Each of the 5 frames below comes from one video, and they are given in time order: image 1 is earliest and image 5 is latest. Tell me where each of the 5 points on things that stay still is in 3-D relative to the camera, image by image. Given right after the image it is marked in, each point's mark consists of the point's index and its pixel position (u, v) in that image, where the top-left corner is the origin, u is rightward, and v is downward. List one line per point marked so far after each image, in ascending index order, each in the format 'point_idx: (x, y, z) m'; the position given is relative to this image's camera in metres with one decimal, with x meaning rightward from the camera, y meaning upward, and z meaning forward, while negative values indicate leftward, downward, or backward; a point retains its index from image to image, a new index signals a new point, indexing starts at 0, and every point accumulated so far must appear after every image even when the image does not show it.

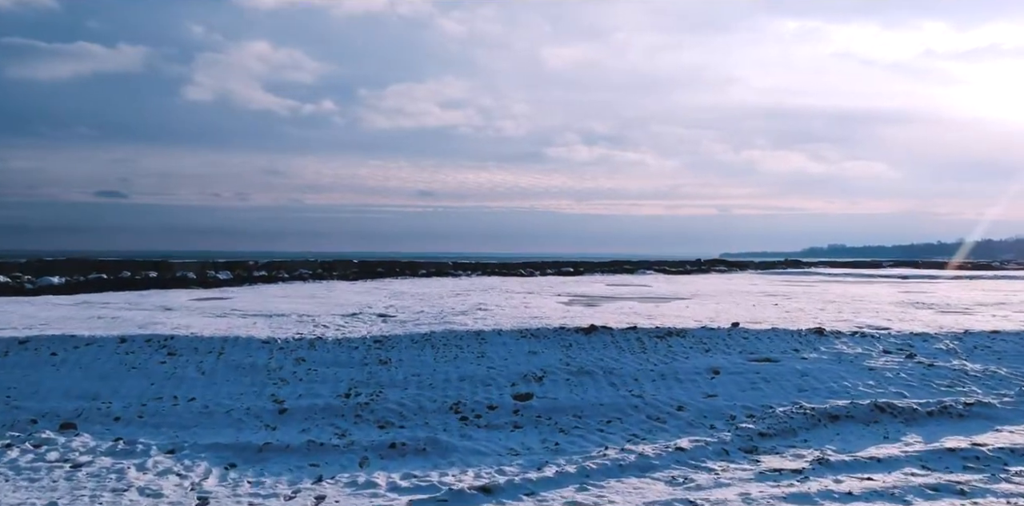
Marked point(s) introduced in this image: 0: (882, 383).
0: (+2.9, -1.0, +6.3) m
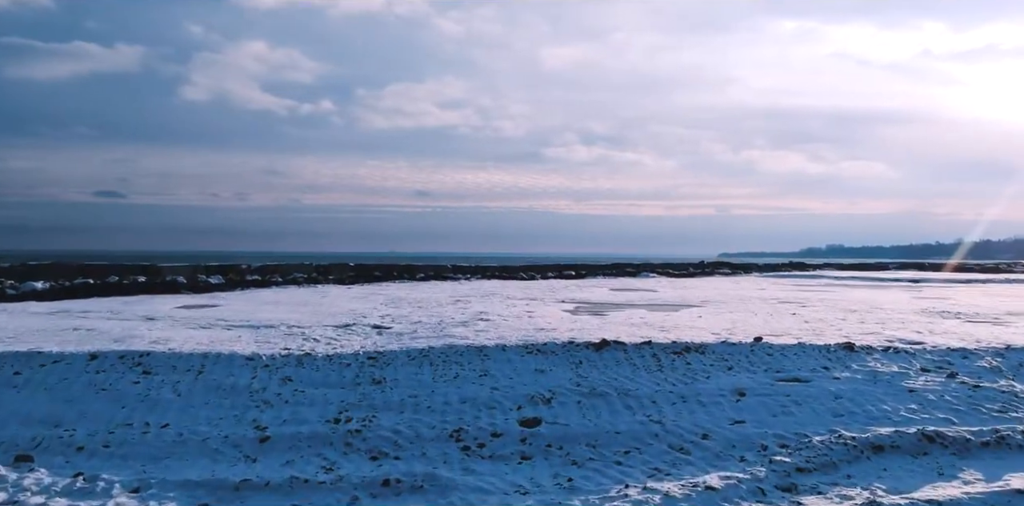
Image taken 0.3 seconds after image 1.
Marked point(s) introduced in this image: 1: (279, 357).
0: (+2.9, -1.1, +5.8) m
1: (-2.0, -0.9, +7.1) m
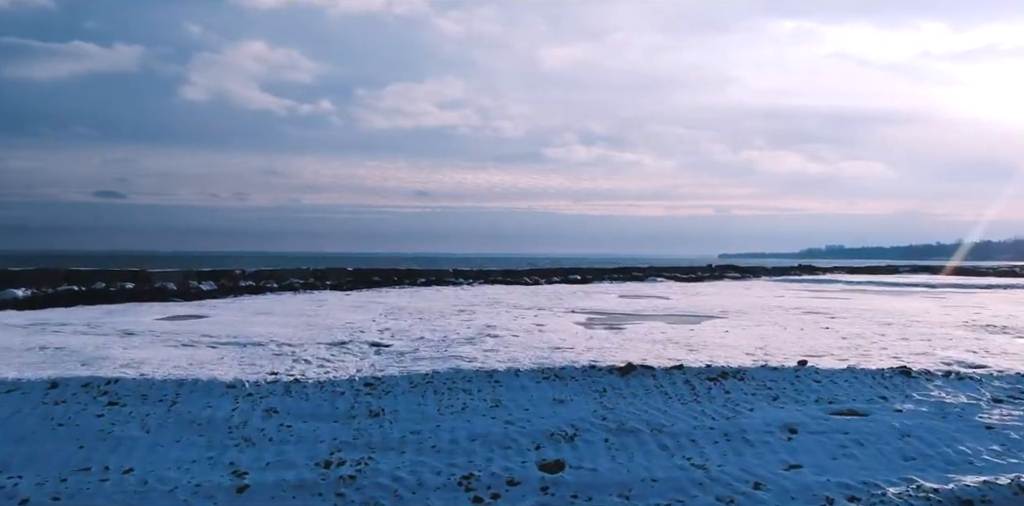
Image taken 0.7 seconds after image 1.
0: (+3.0, -1.2, +5.0) m
1: (-1.9, -1.0, +6.3) m
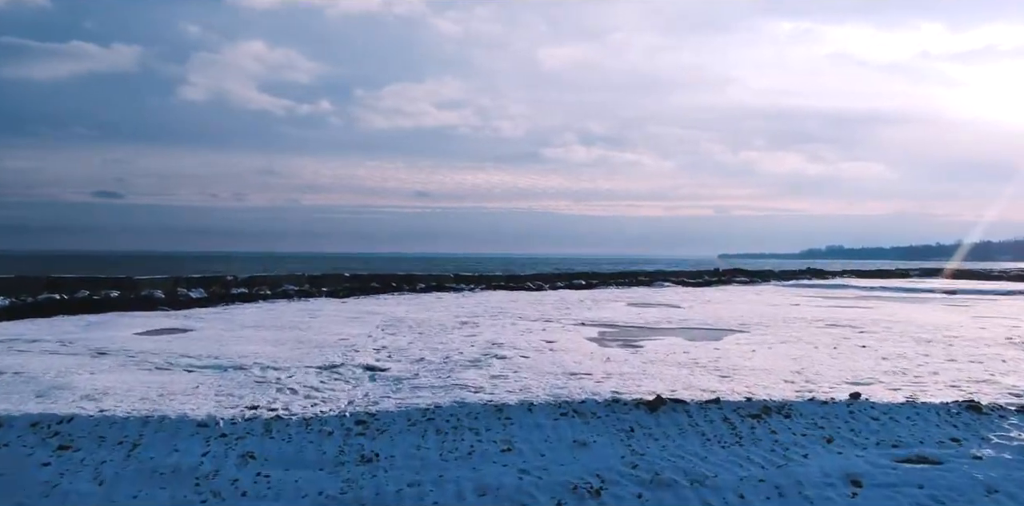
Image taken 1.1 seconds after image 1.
0: (+3.1, -1.3, +4.2) m
1: (-1.8, -1.1, +5.5) m
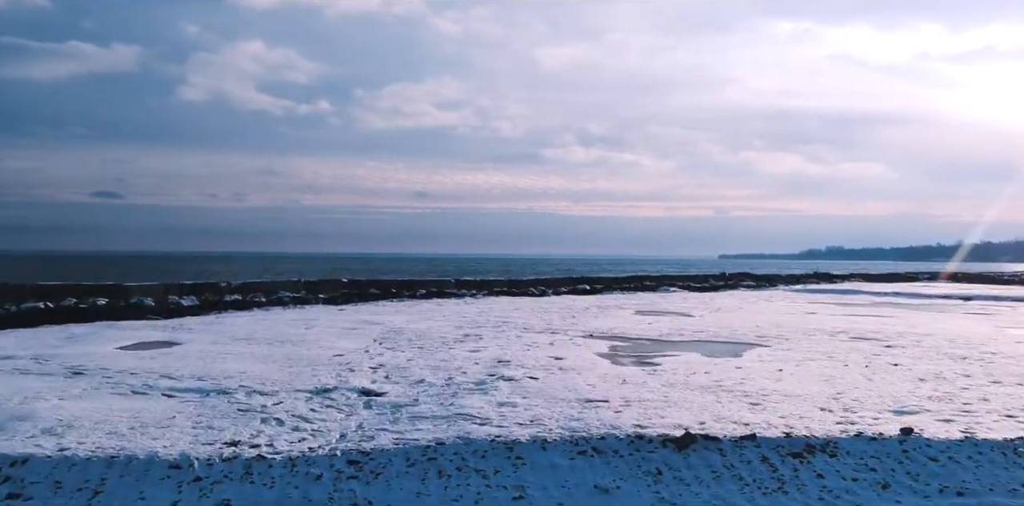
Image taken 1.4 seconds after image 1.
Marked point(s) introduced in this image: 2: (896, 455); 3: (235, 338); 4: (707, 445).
0: (+3.2, -1.4, +3.6) m
1: (-1.8, -1.2, +4.9) m
2: (+2.3, -1.2, +4.8) m
3: (-3.8, -1.2, +11.2) m
4: (+1.2, -1.2, +5.0) m
